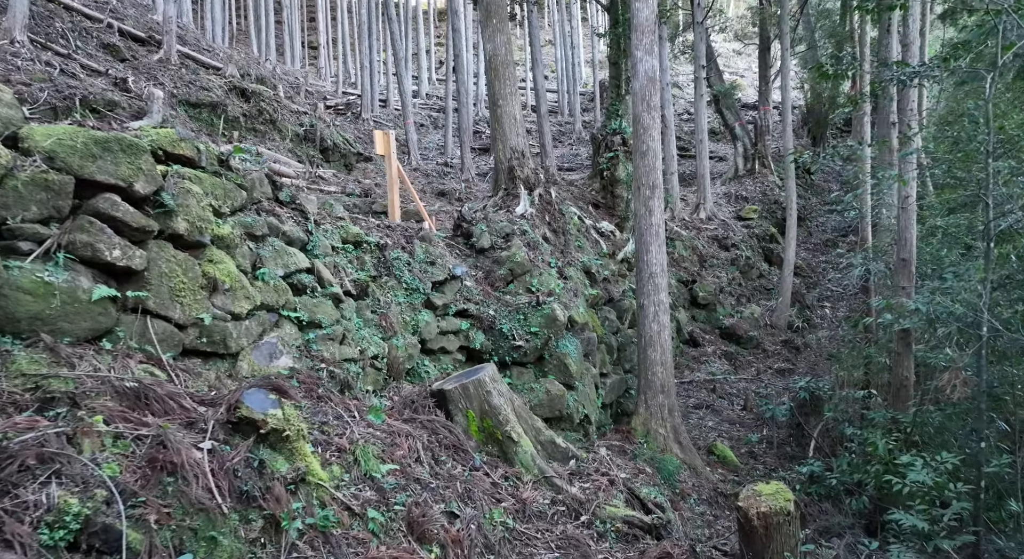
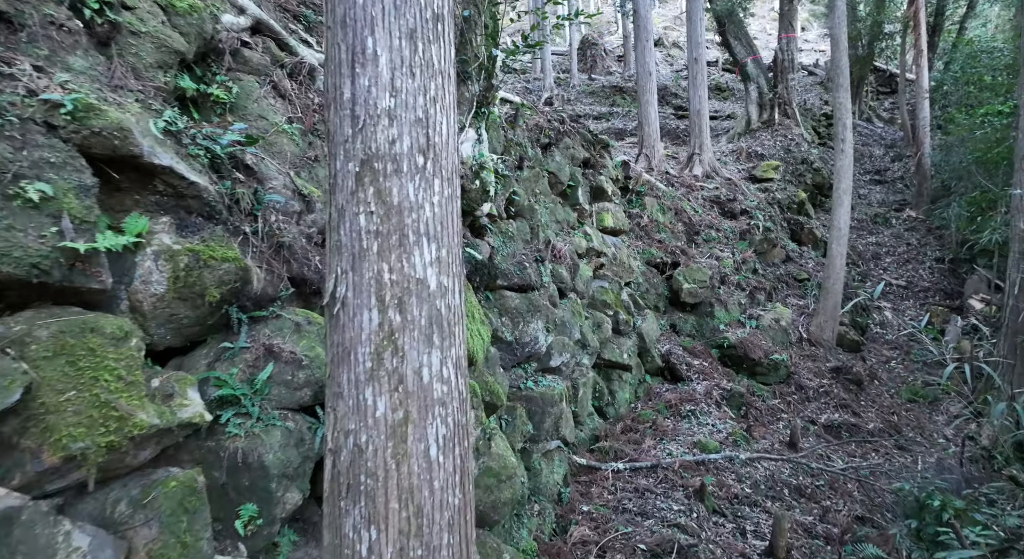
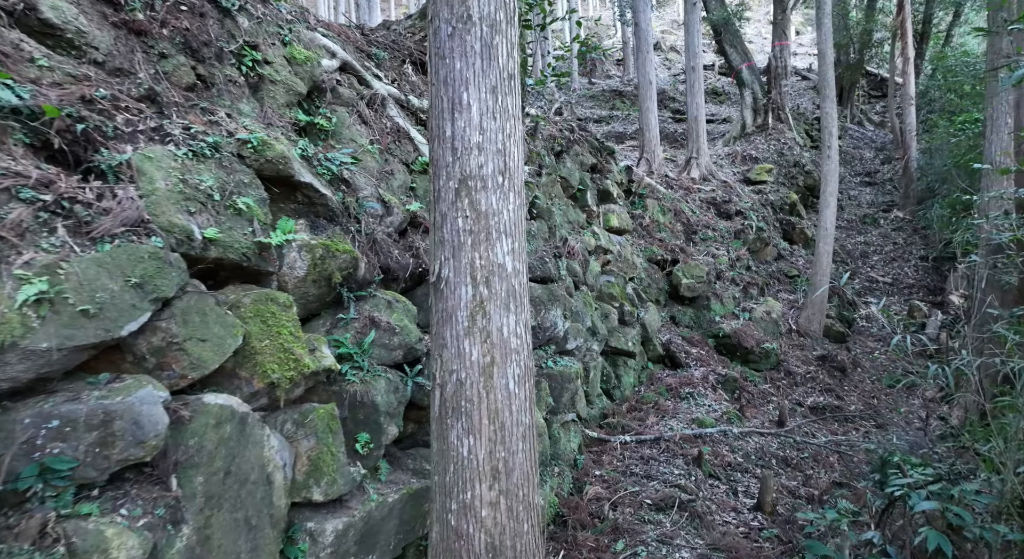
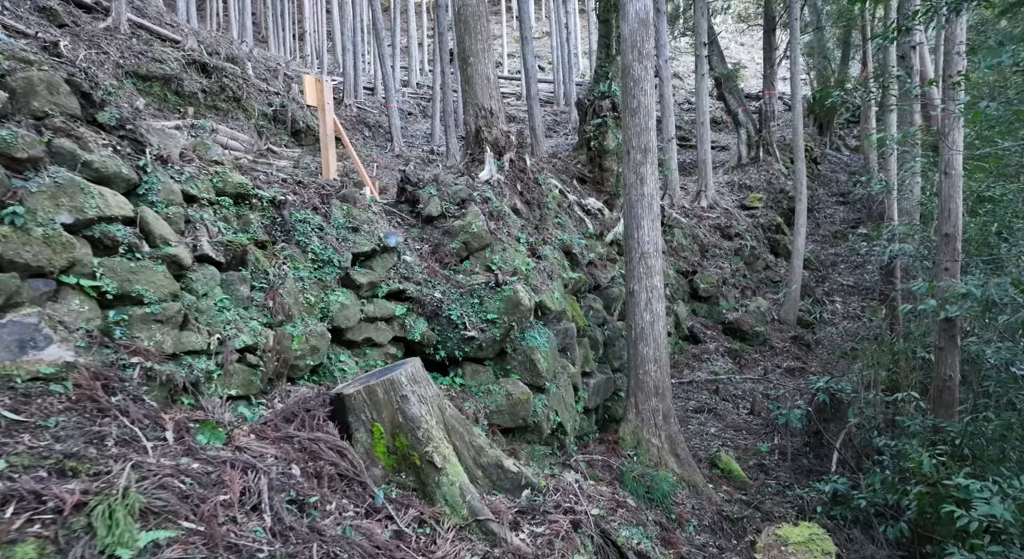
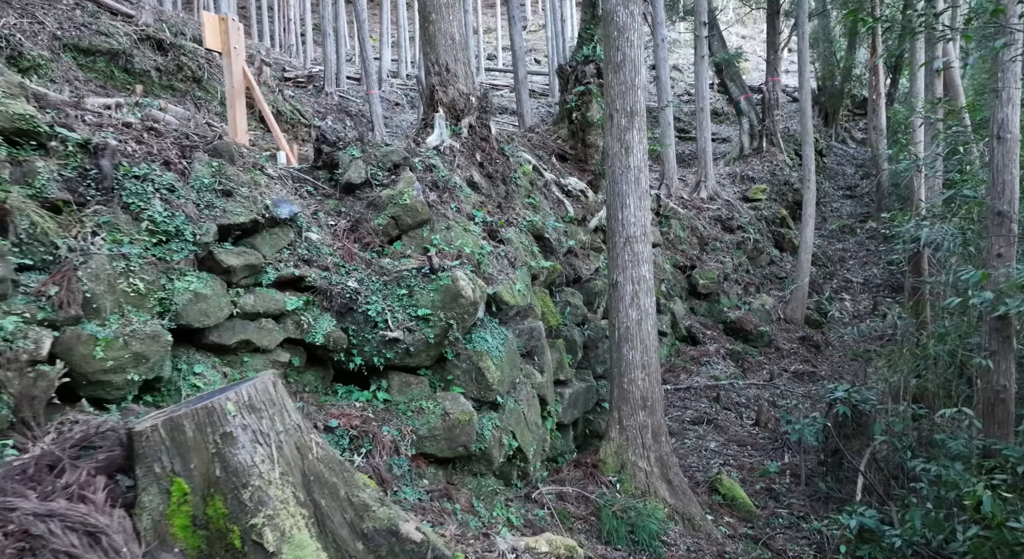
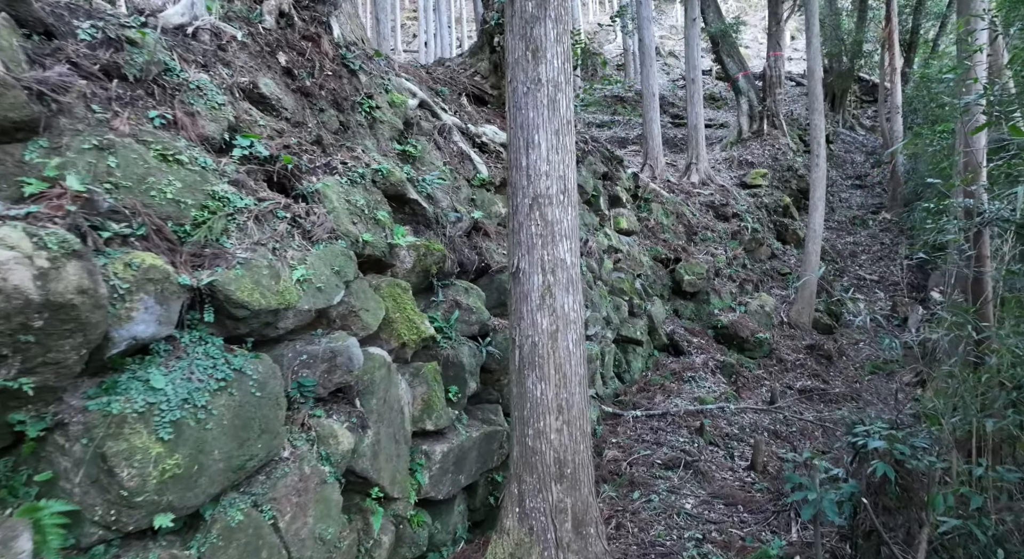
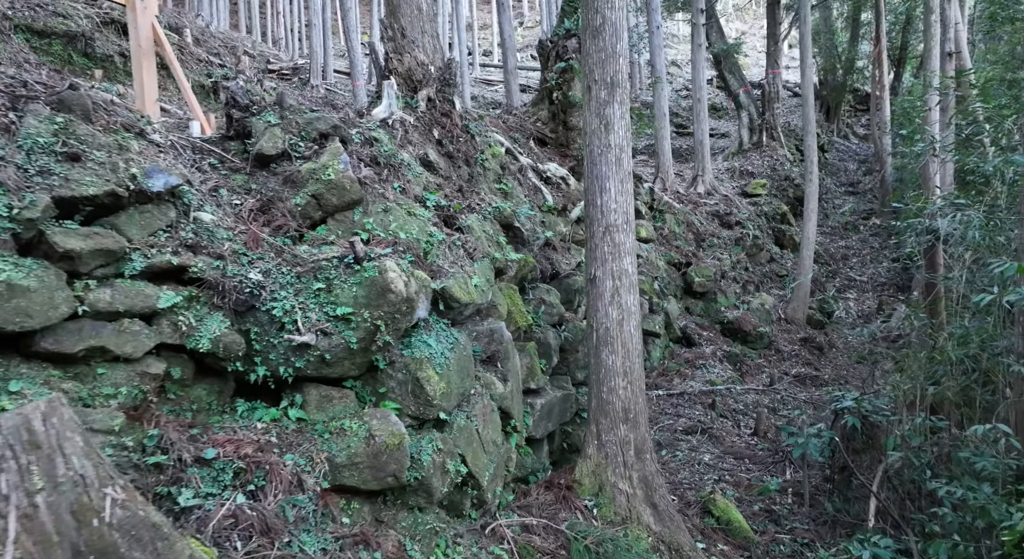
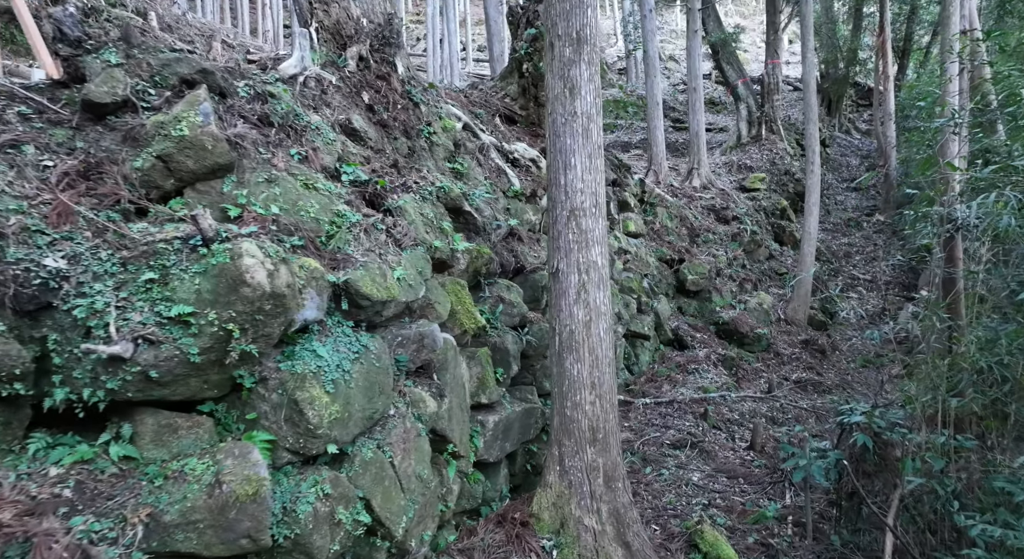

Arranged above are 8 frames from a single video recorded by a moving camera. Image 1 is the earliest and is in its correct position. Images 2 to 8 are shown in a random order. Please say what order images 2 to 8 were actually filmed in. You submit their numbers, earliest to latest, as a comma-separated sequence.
4, 5, 7, 8, 6, 3, 2
